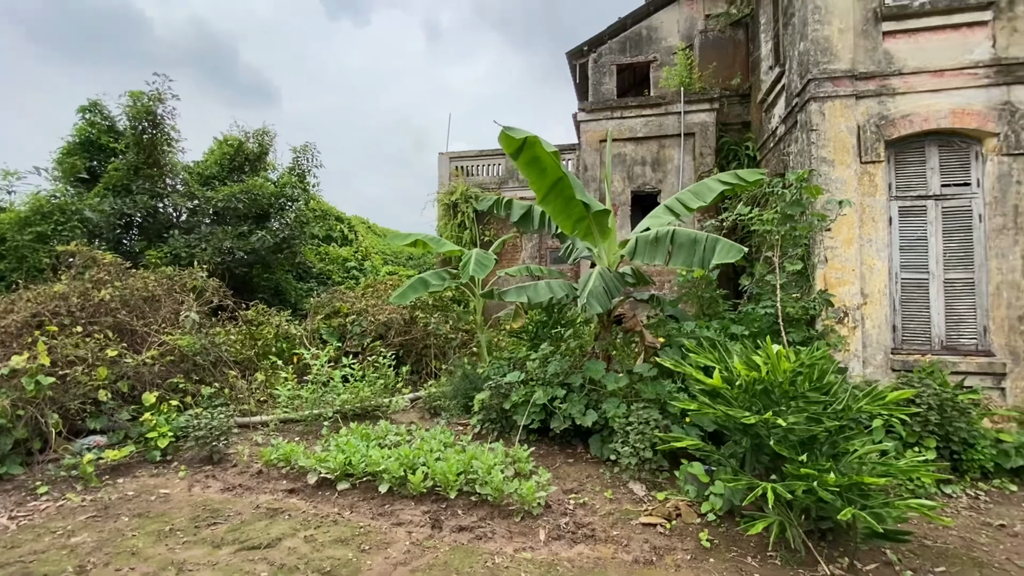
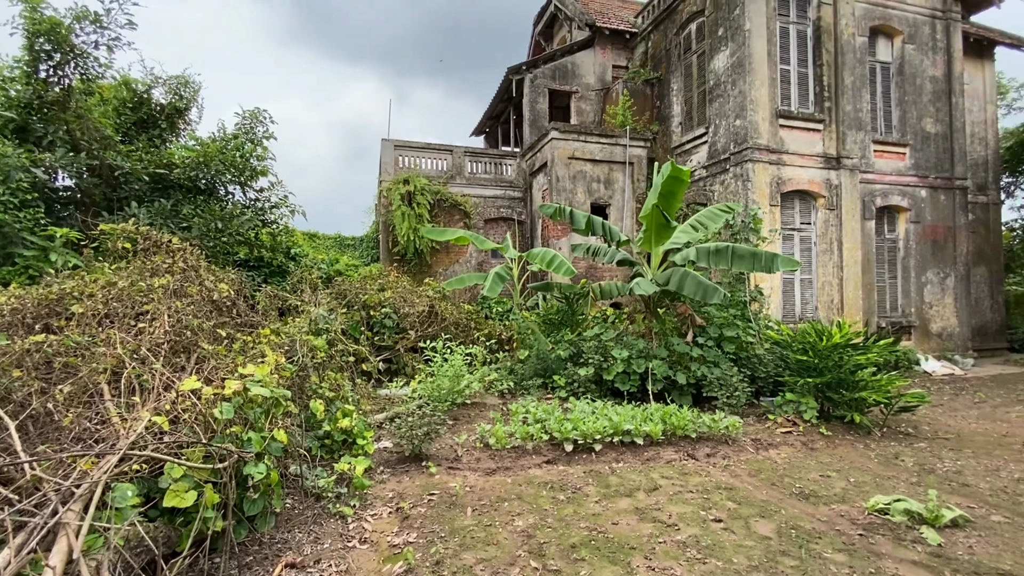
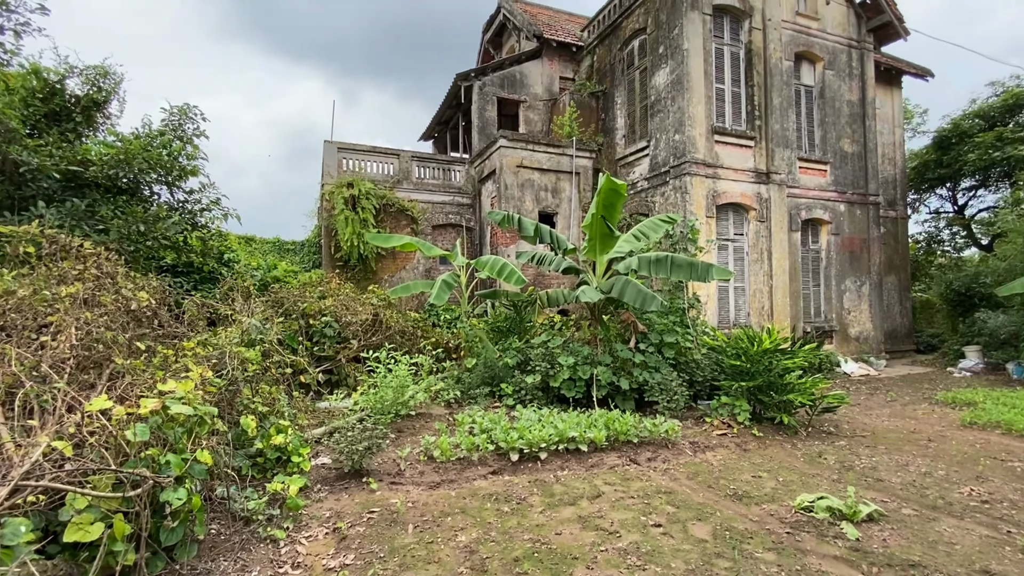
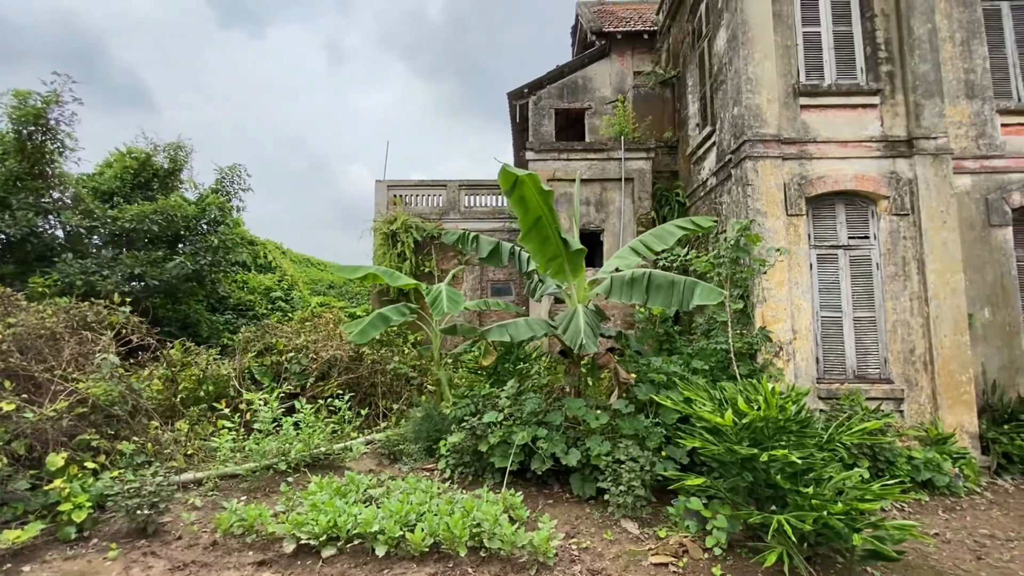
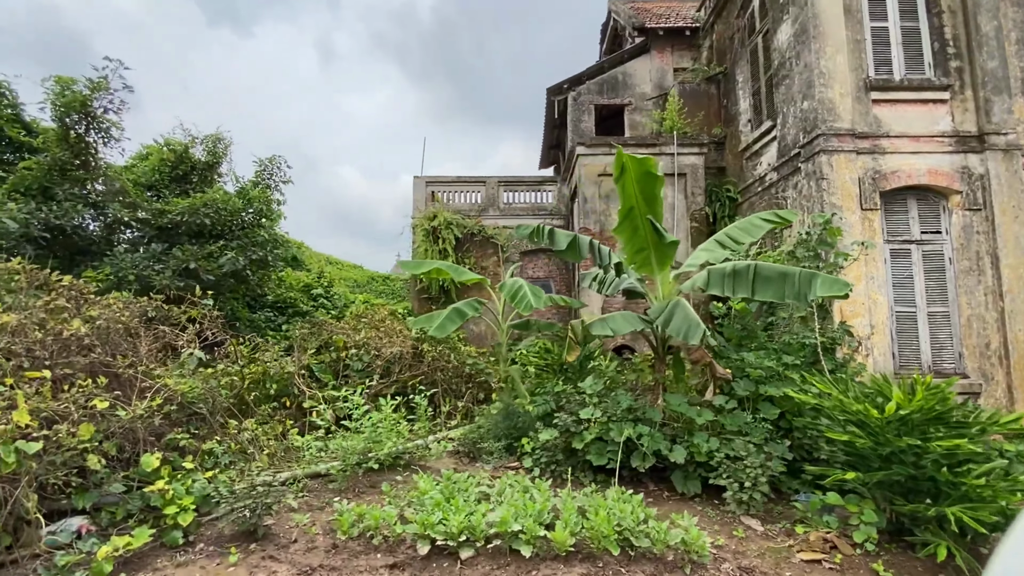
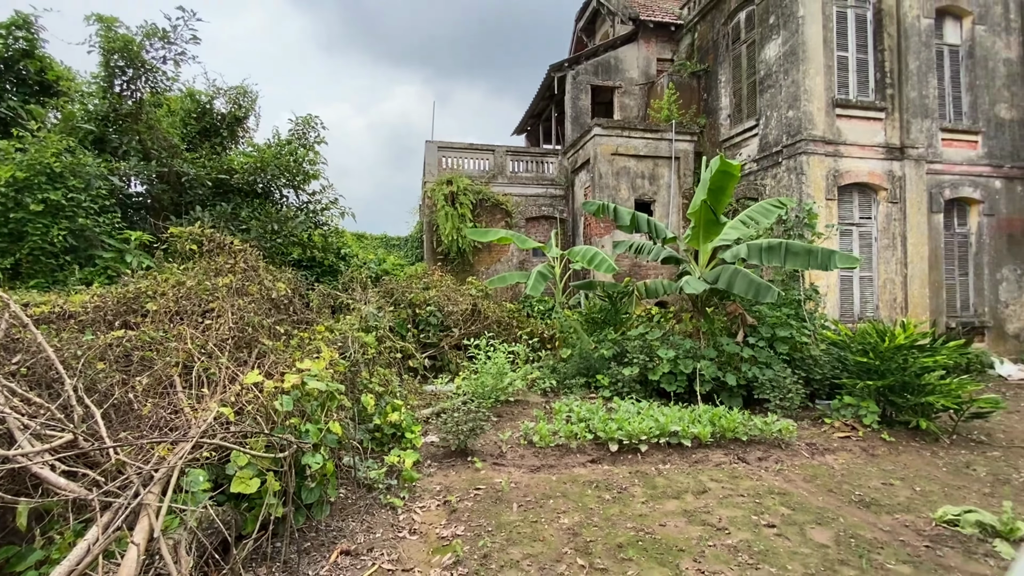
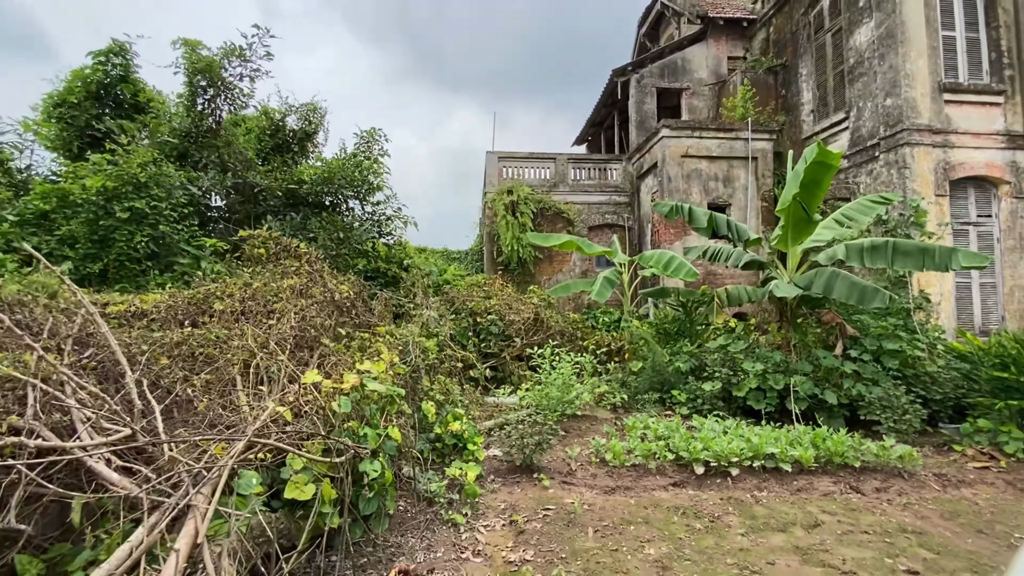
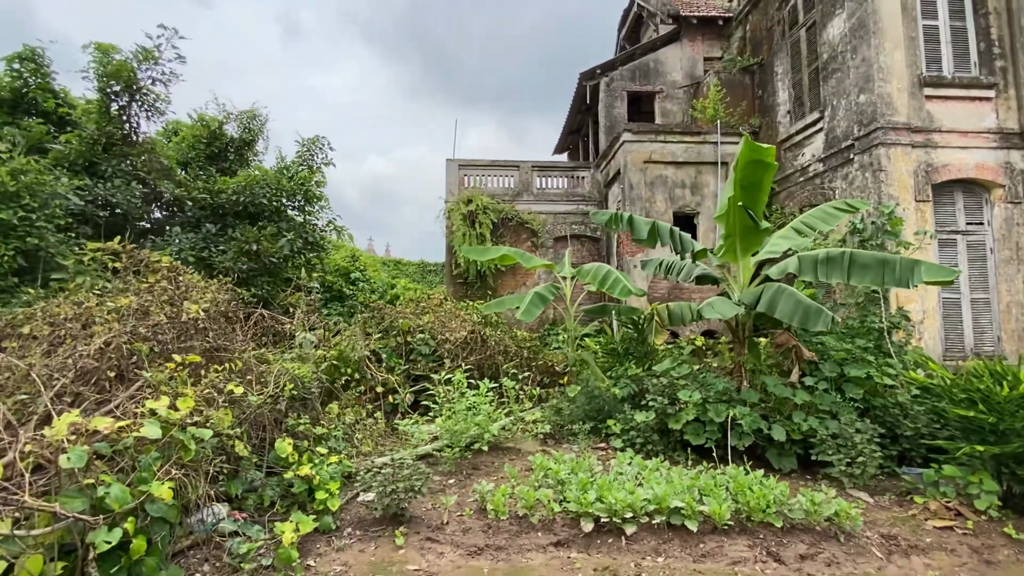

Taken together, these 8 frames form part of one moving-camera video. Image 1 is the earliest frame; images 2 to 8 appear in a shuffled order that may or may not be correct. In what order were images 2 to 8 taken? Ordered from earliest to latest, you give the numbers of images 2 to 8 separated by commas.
4, 5, 8, 7, 6, 2, 3
